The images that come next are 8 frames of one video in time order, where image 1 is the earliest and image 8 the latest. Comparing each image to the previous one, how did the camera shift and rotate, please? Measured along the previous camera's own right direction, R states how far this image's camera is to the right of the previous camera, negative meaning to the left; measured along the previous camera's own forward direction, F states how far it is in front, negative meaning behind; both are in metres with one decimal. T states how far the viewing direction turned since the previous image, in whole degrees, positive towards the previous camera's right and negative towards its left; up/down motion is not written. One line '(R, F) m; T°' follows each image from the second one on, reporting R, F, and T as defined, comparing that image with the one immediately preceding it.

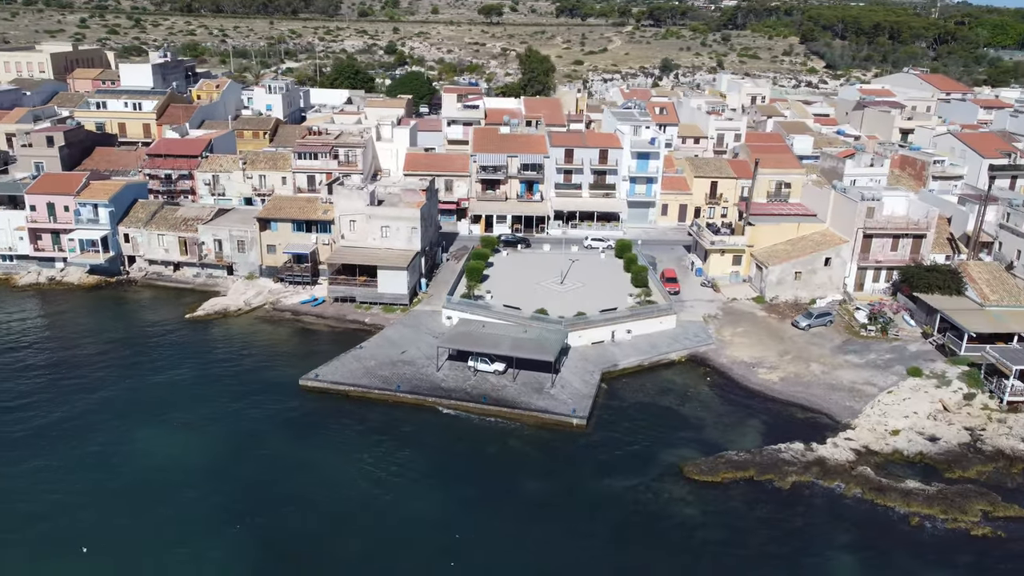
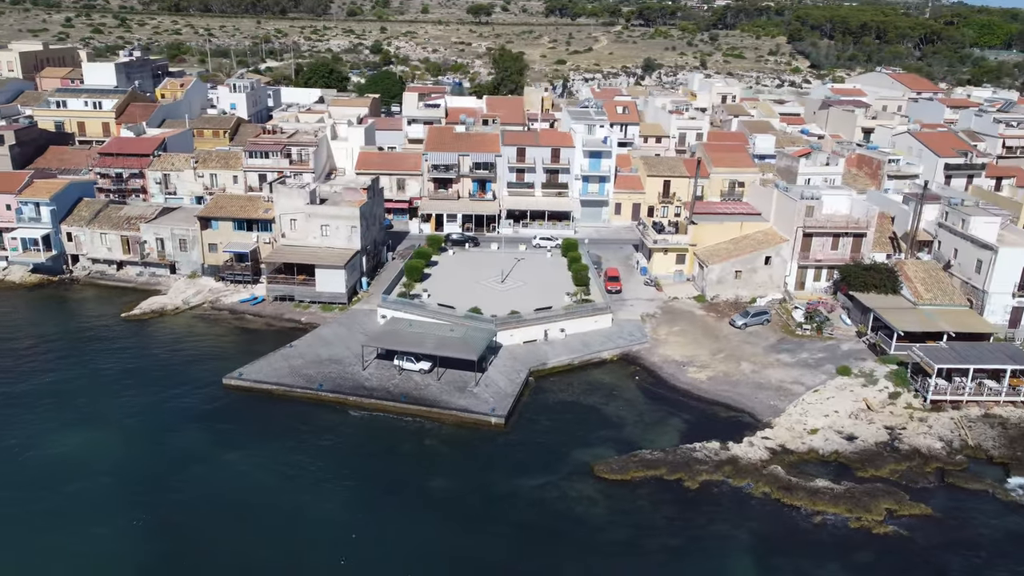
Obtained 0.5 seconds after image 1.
(+3.5, +0.1) m; 0°
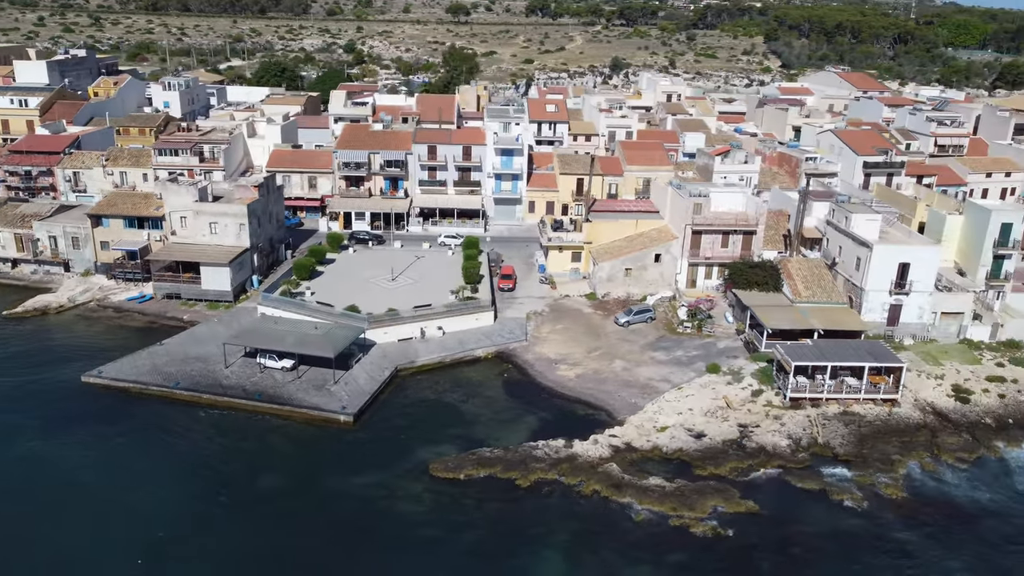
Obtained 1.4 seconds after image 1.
(+6.4, +0.3) m; 0°
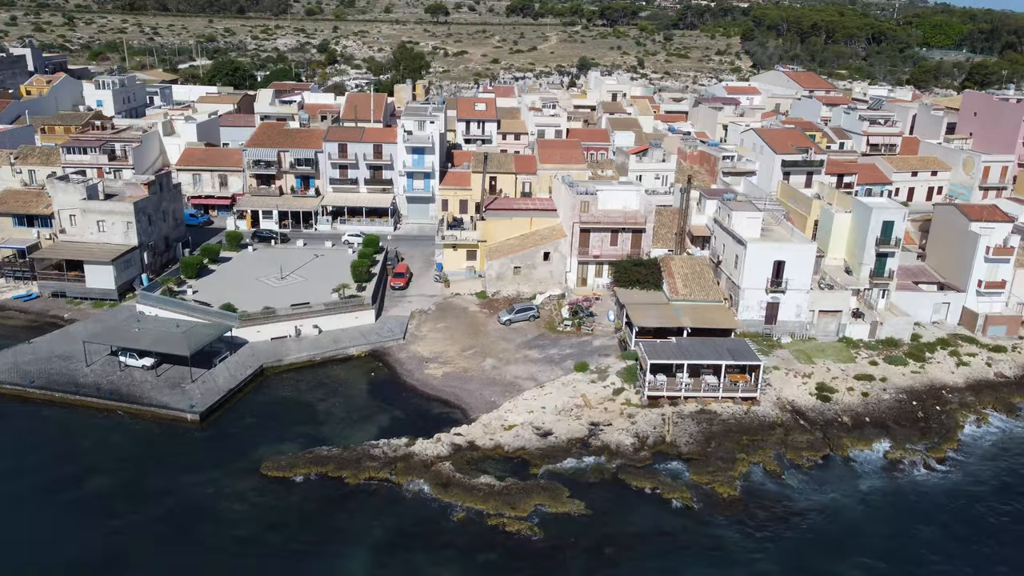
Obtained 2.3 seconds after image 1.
(+6.4, +0.3) m; 0°
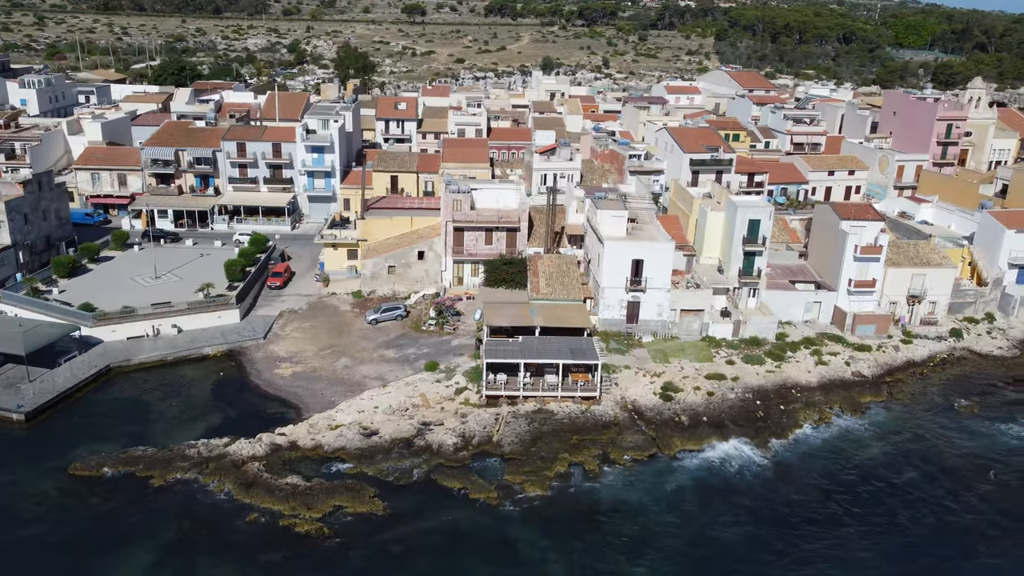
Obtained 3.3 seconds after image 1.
(+7.2, +0.3) m; 0°
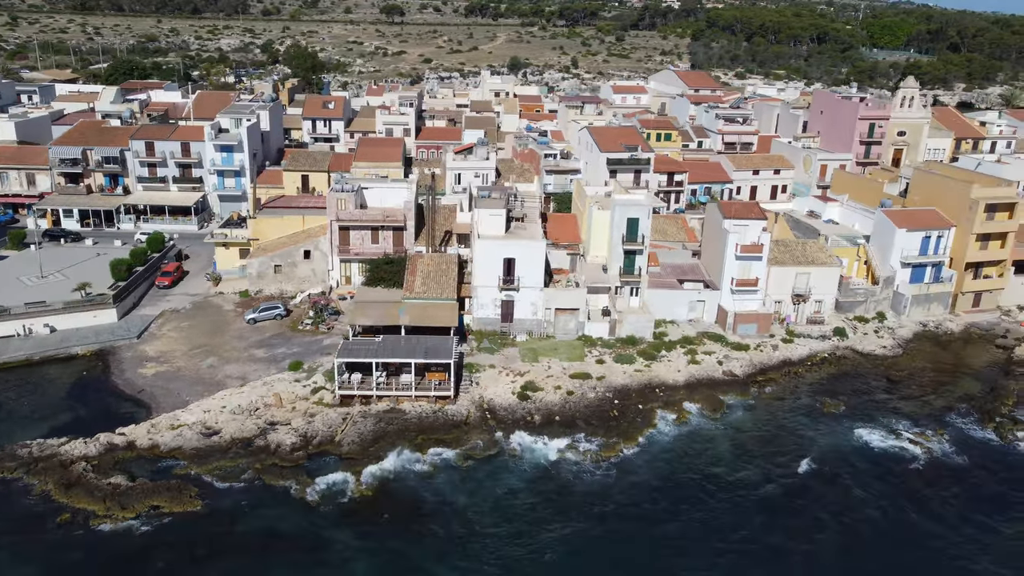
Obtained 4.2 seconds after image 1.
(+6.5, +0.2) m; 0°
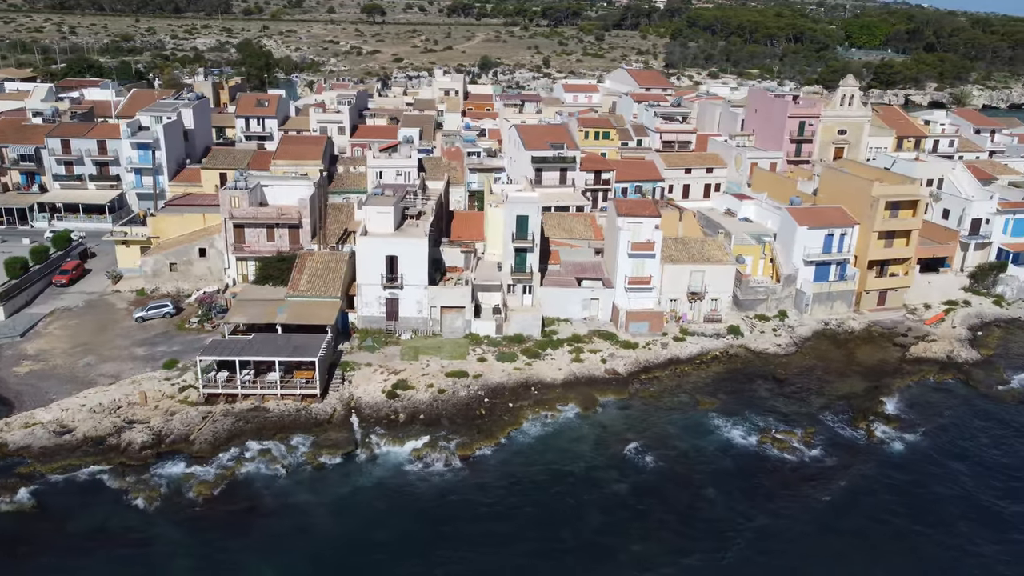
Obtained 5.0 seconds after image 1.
(+5.9, +0.3) m; 0°
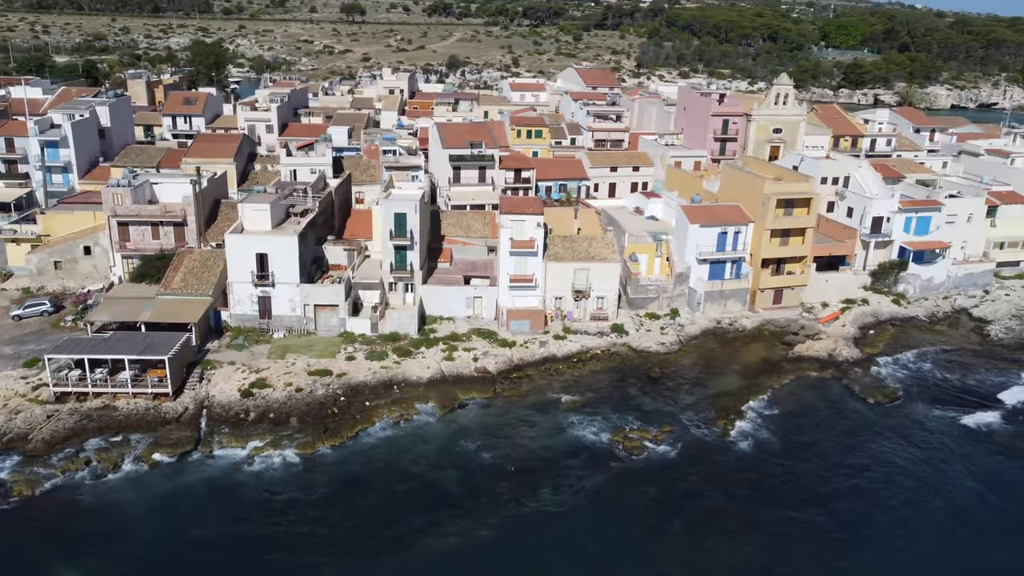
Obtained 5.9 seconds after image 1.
(+6.4, +0.3) m; 0°
